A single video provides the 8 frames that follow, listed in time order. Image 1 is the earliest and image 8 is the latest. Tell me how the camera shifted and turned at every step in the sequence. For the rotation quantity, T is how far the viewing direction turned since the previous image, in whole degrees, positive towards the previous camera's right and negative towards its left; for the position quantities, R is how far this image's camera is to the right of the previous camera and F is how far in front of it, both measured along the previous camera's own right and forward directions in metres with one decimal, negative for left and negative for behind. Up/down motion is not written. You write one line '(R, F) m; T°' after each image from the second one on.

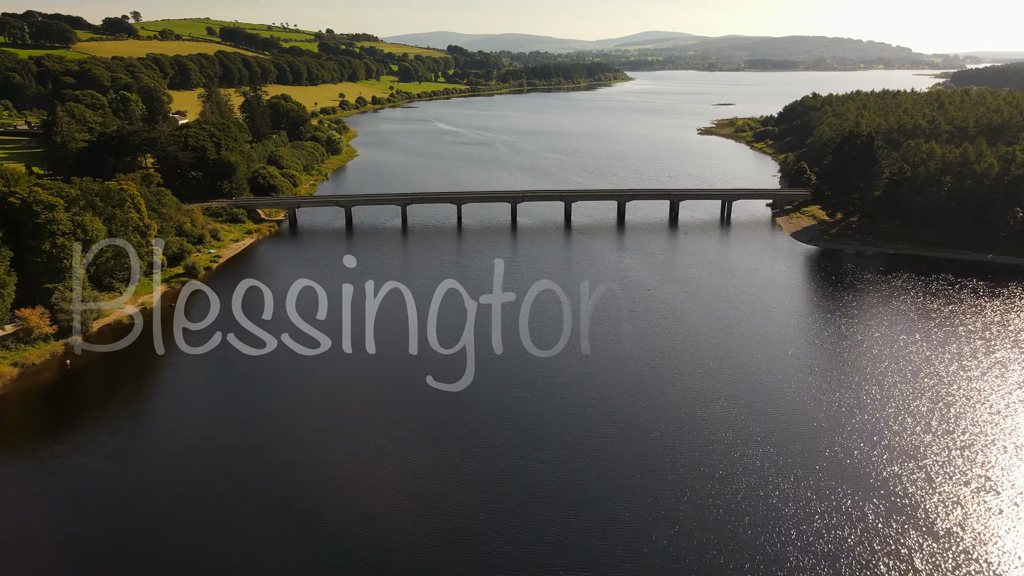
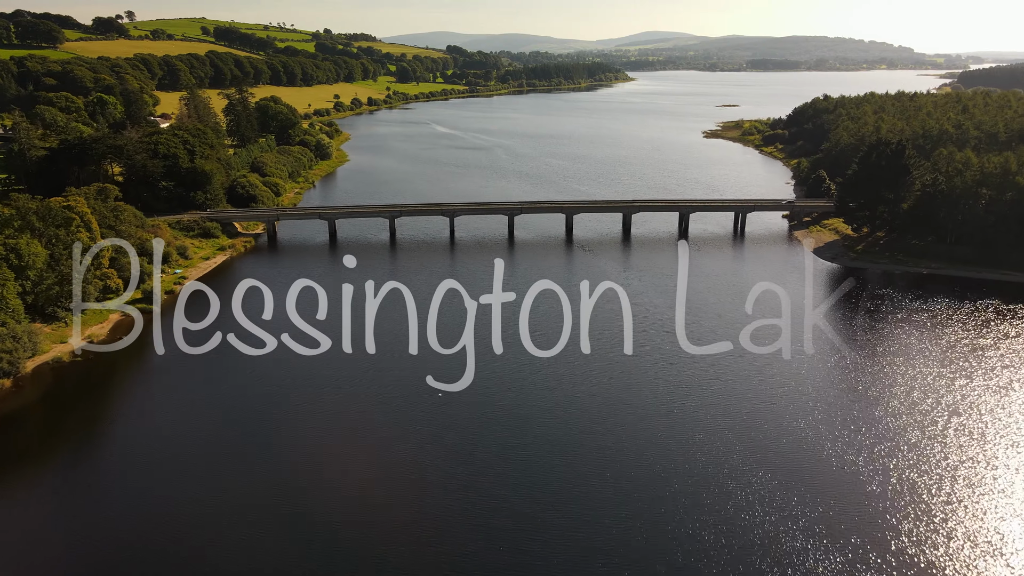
(+0.3, +5.4) m; 0°
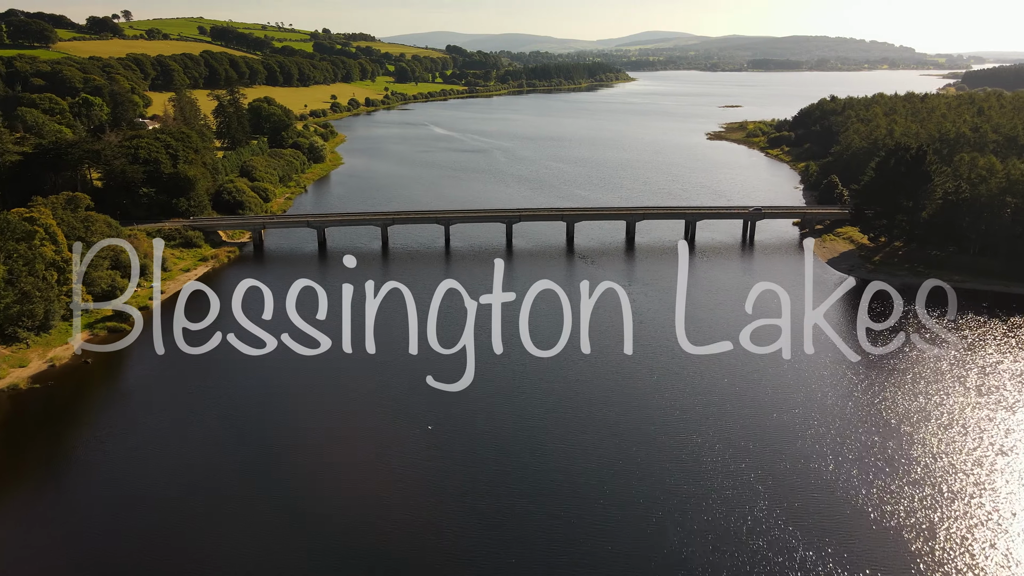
(+0.2, +3.1) m; 0°
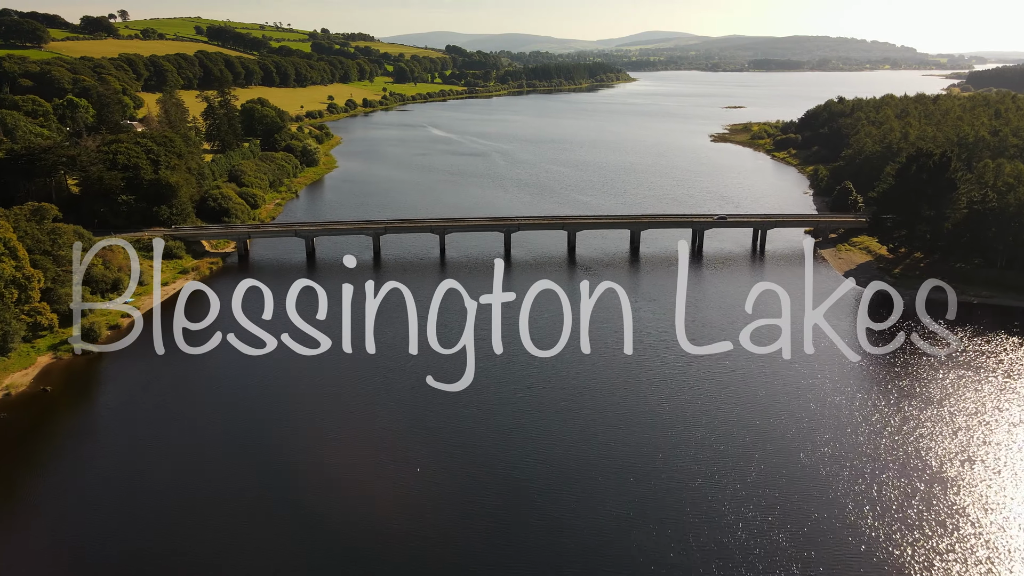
(+0.2, +3.1) m; 0°
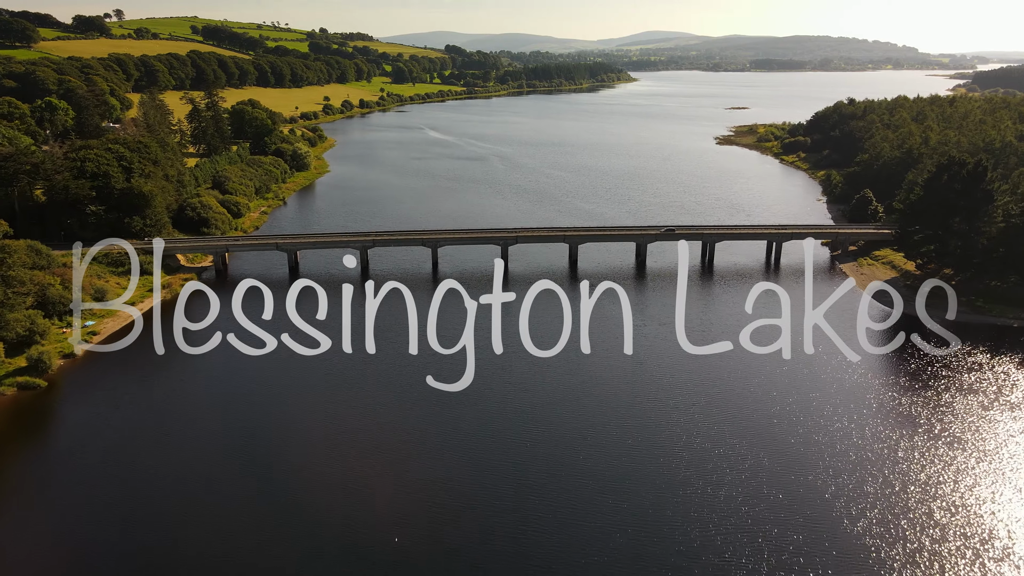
(+0.2, +4.1) m; 0°
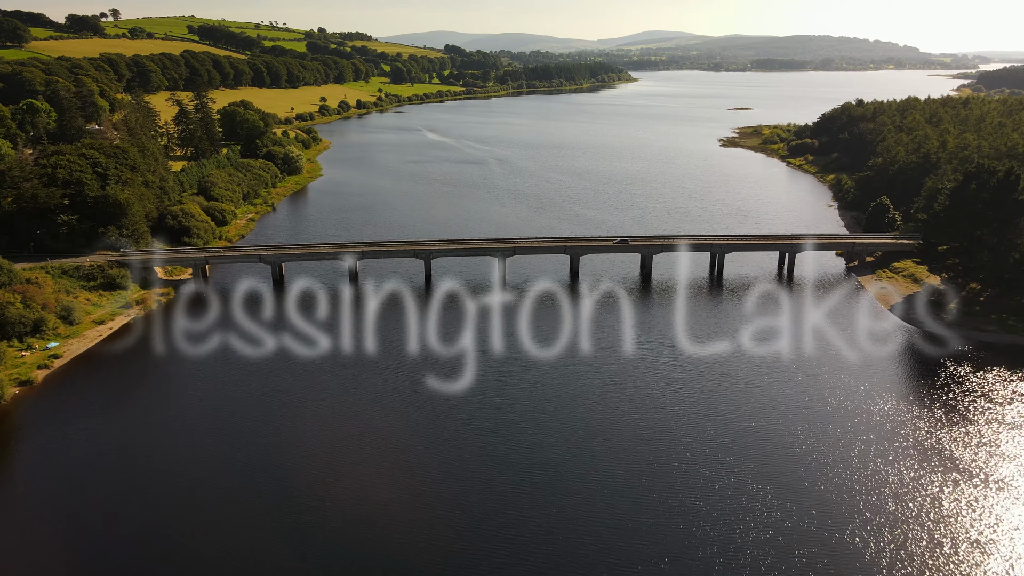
(+0.2, +3.2) m; 0°
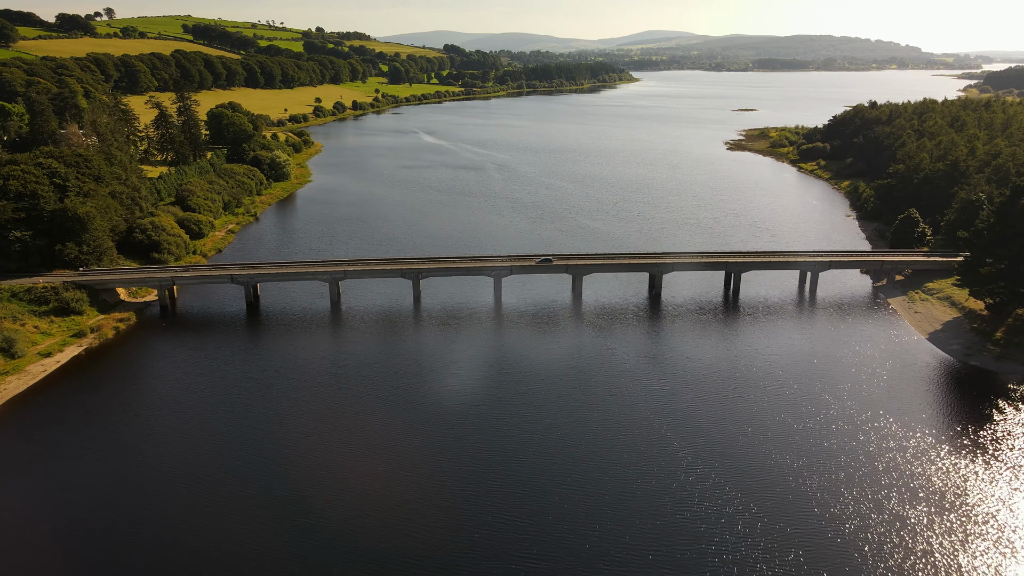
(+0.3, +4.6) m; 0°
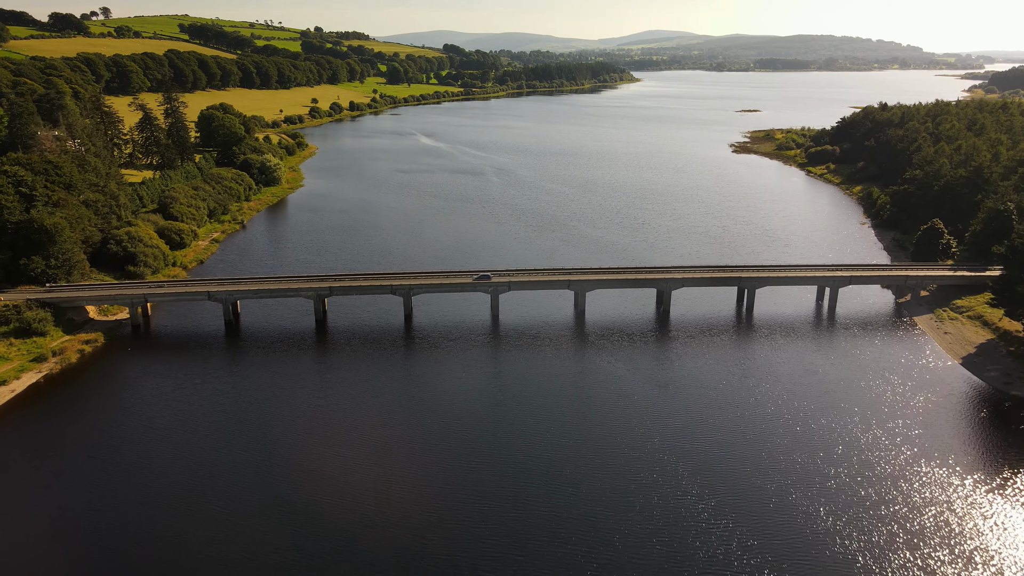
(+0.1, +3.3) m; 0°
